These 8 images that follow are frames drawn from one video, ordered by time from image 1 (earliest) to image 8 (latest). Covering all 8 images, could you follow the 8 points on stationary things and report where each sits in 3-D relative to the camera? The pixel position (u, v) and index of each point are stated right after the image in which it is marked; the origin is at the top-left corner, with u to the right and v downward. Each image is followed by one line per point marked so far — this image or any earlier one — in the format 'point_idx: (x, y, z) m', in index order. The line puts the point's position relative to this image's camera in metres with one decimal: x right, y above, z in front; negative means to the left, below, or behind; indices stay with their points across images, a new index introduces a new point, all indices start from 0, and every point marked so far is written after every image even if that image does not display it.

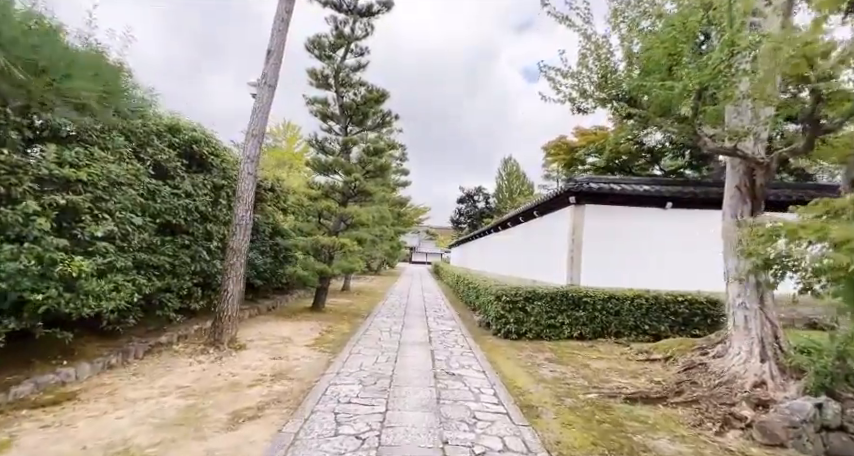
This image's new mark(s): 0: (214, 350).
0: (-2.6, -1.5, +4.9) m
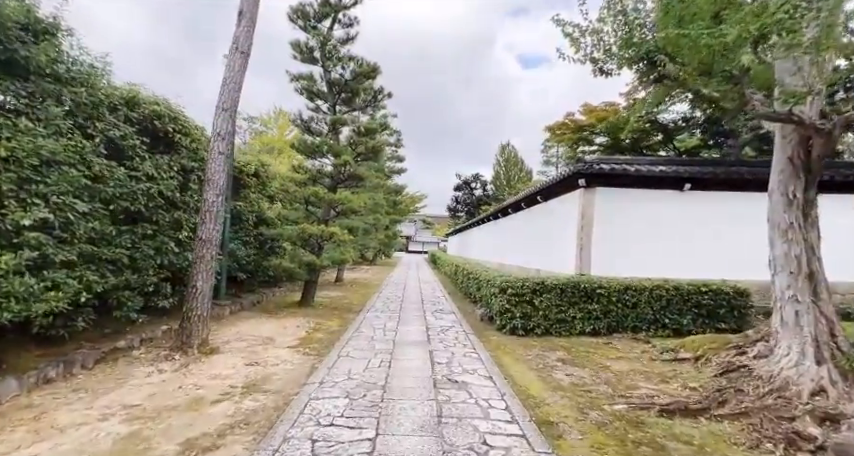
0: (-2.6, -1.4, +4.3) m
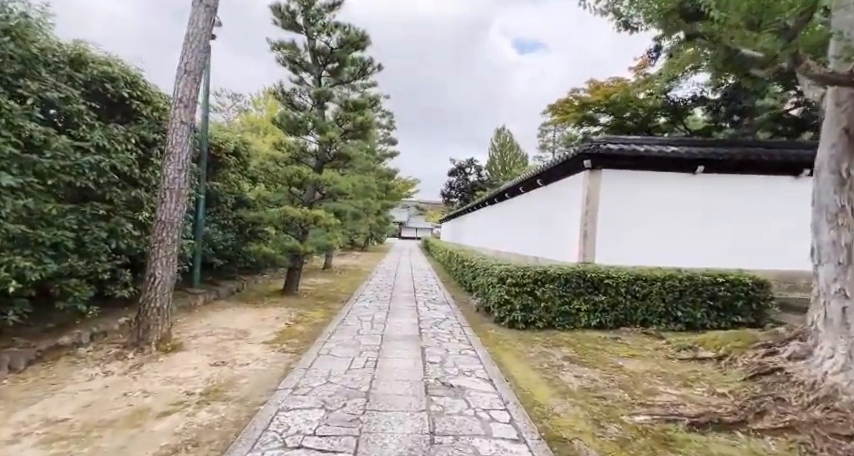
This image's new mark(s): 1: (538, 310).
0: (-2.7, -1.2, +3.8) m
1: (+1.5, -1.1, +5.5) m
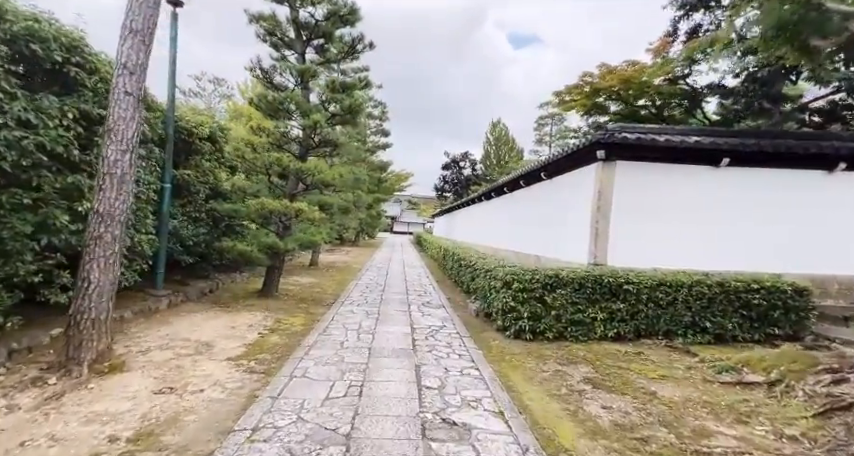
0: (-2.7, -1.1, +3.0) m
1: (+1.5, -1.1, +4.9) m
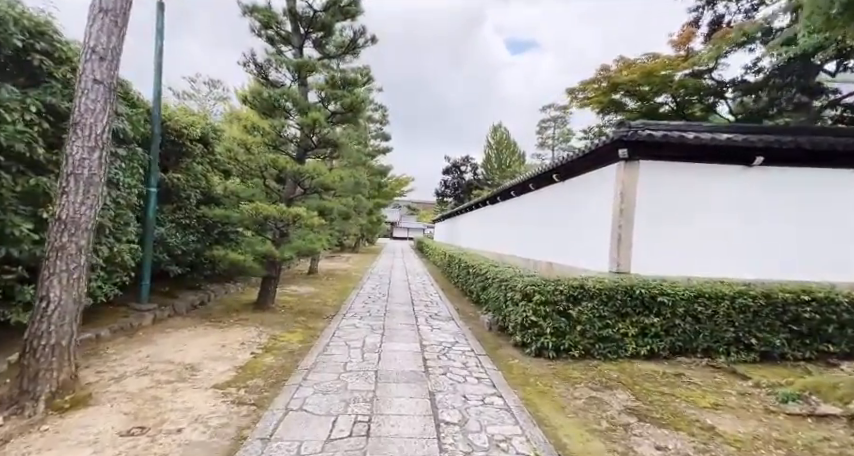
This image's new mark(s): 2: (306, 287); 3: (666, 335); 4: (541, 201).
0: (-2.6, -1.2, +2.5) m
1: (+1.6, -1.2, +4.4) m
2: (-2.6, -1.2, +8.7) m
3: (+2.5, -1.1, +4.3) m
4: (+2.3, +0.6, +8.4) m
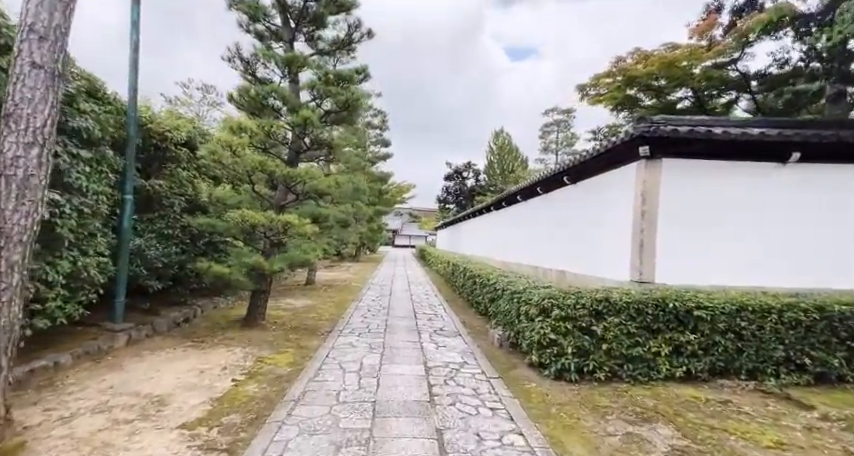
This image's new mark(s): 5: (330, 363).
0: (-2.5, -1.2, +2.0) m
1: (+1.6, -1.2, +3.9) m
2: (-2.5, -1.4, +8.2) m
3: (+2.6, -1.2, +3.8) m
4: (+2.4, +0.5, +7.9) m
5: (-1.0, -1.4, +4.3) m
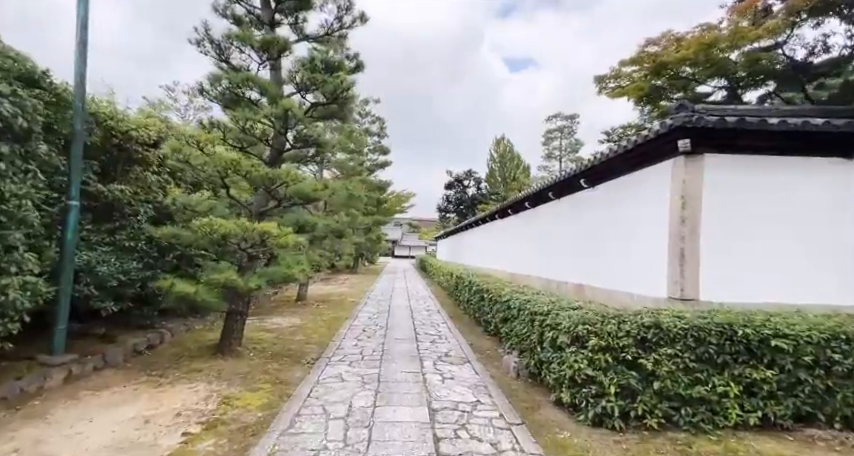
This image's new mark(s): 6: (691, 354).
0: (-2.5, -1.3, +1.2) m
1: (+1.7, -1.3, +3.0) m
2: (-2.5, -1.6, +7.4) m
3: (+2.6, -1.2, +3.0) m
4: (+2.4, +0.3, +7.1) m
5: (-1.0, -1.5, +3.5) m
6: (+2.0, -0.9, +3.0) m
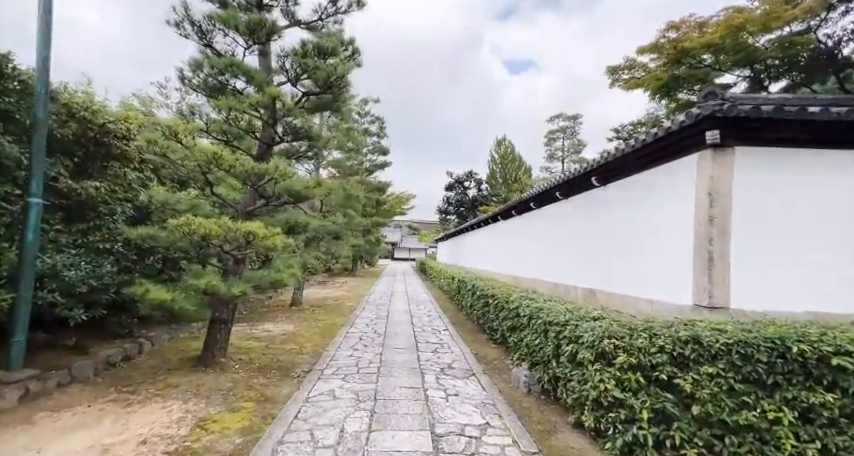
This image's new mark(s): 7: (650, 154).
0: (-2.5, -1.3, +0.8) m
1: (+1.7, -1.3, +2.6) m
2: (-2.4, -1.6, +6.9) m
3: (+2.6, -1.2, +2.5) m
4: (+2.4, +0.3, +6.7) m
5: (-1.0, -1.5, +3.0) m
6: (+2.0, -0.9, +2.6) m
7: (+2.6, +0.9, +4.7) m
